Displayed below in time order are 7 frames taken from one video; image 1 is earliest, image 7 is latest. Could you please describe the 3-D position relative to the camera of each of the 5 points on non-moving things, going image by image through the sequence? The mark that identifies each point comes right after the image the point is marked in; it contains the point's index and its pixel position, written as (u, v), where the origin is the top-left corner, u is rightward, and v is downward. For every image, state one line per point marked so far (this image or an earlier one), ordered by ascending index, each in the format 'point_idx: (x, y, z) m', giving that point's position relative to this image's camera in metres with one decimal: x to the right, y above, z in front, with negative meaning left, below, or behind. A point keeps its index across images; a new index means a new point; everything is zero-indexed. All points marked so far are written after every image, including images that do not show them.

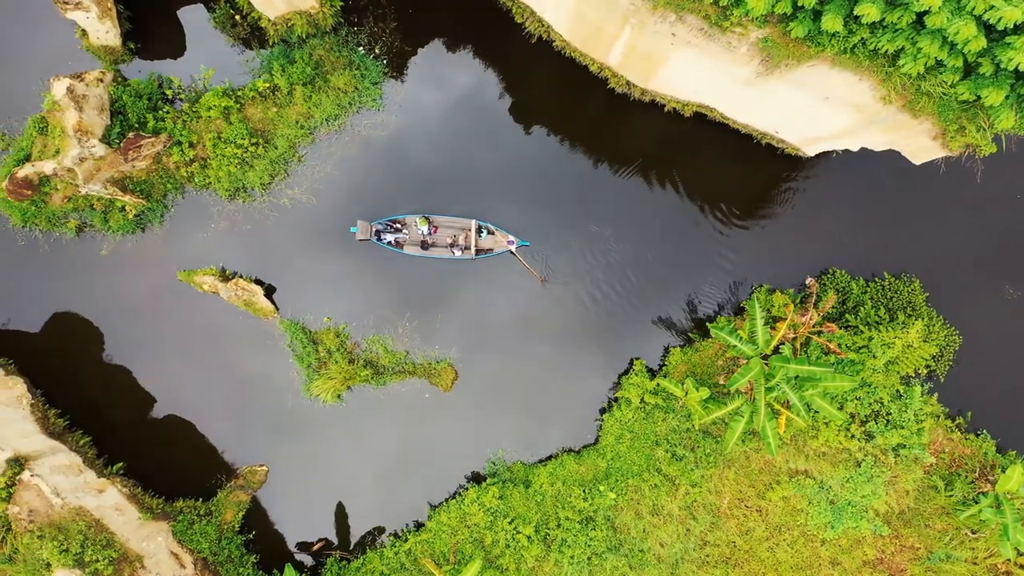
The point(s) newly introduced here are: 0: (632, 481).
0: (+2.7, -4.4, +11.7) m
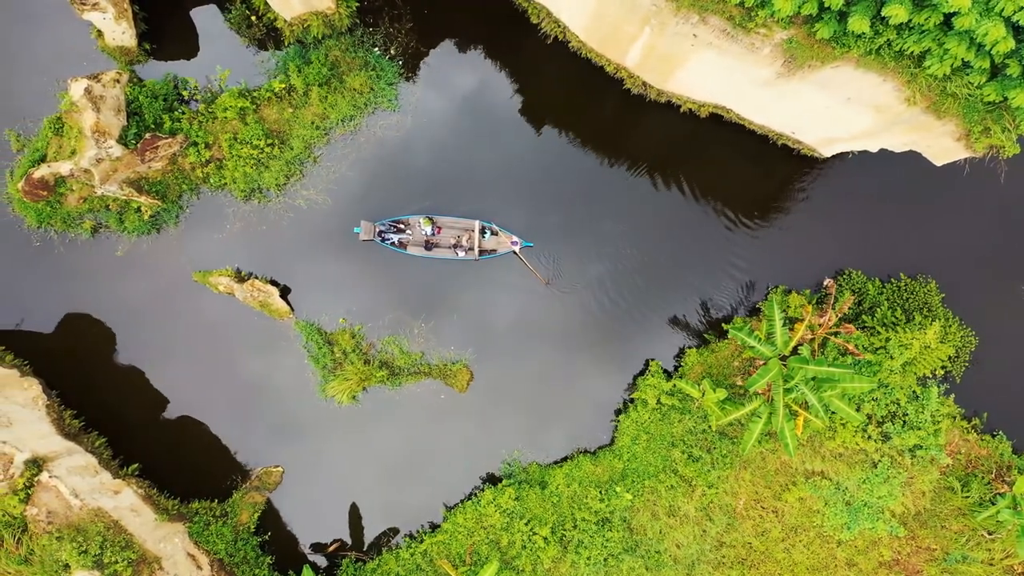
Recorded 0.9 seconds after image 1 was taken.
0: (+3.1, -4.4, +11.7) m
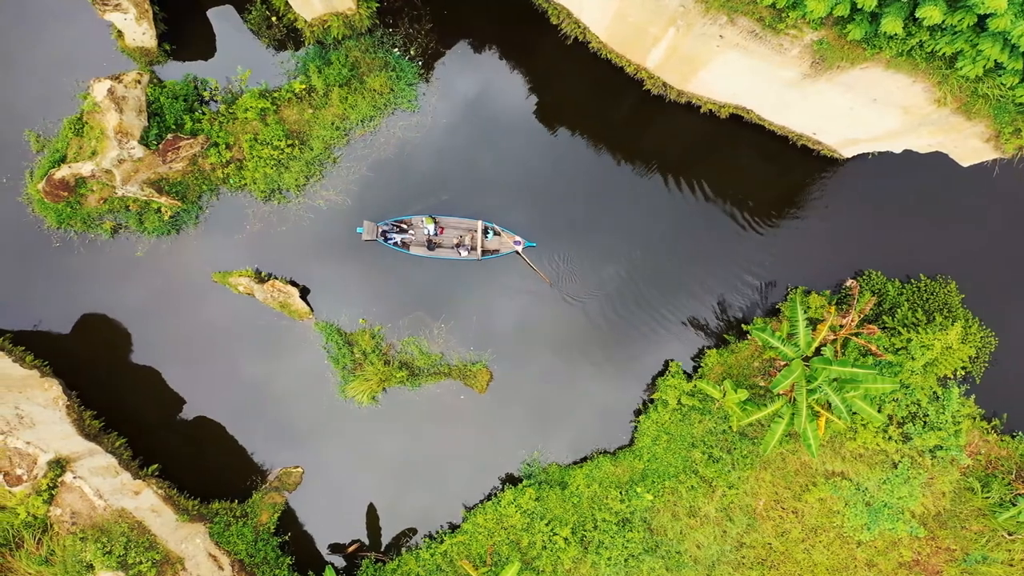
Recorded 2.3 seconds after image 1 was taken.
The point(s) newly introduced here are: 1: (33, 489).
0: (+3.5, -4.4, +11.7) m
1: (-9.5, -4.0, +10.3) m
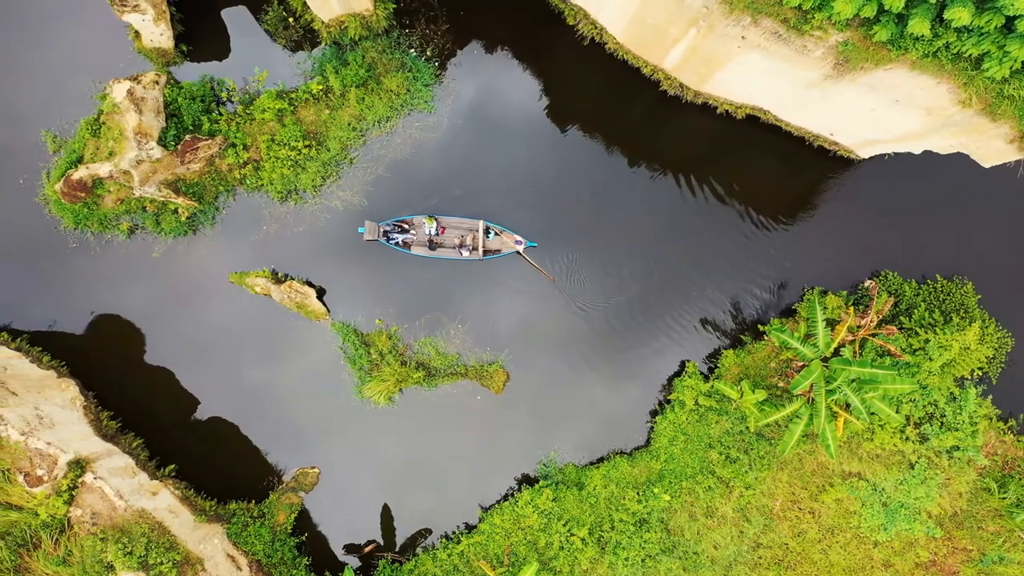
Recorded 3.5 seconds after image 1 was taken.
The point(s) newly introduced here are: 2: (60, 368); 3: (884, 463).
0: (+3.9, -4.4, +11.7) m
1: (-9.1, -4.0, +10.3) m
2: (-10.5, -1.8, +12.0) m
3: (+8.3, -3.9, +11.6) m
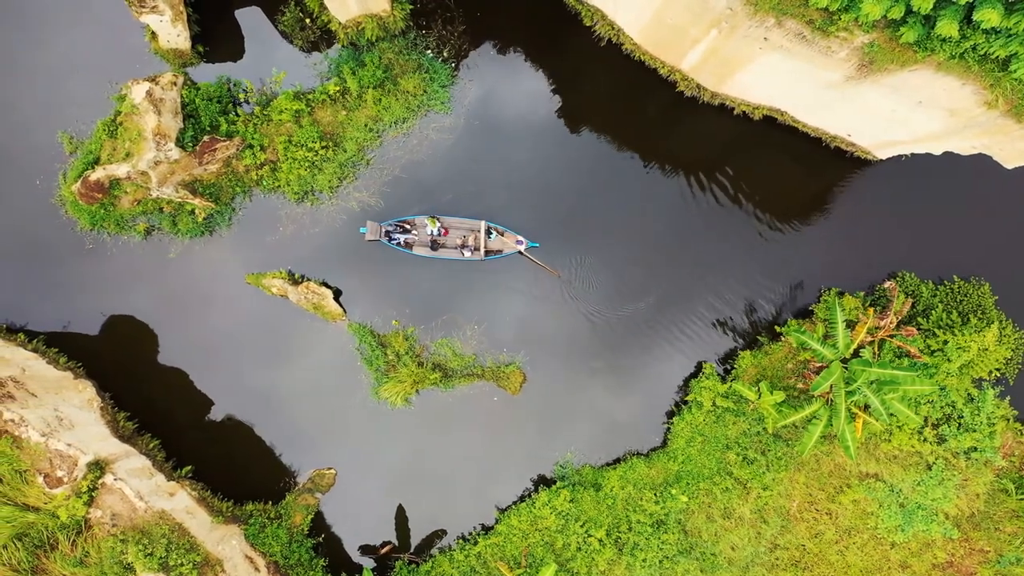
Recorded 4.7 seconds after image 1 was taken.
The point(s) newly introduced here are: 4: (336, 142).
0: (+4.3, -4.4, +11.7) m
1: (-8.7, -4.0, +10.3) m
2: (-10.1, -1.9, +12.0) m
3: (+8.7, -3.9, +11.6) m
4: (-4.1, +3.4, +12.0) m
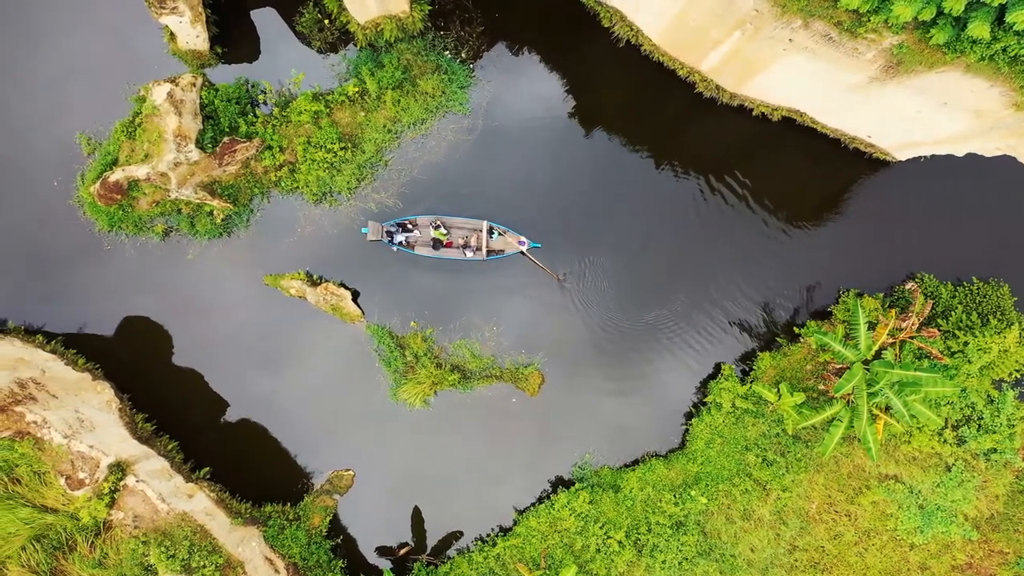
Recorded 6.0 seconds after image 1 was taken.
0: (+4.7, -4.5, +11.7) m
1: (-8.3, -4.1, +10.3) m
2: (-9.7, -1.9, +12.0) m
3: (+9.1, -4.0, +11.6) m
4: (-3.6, +3.3, +11.9) m
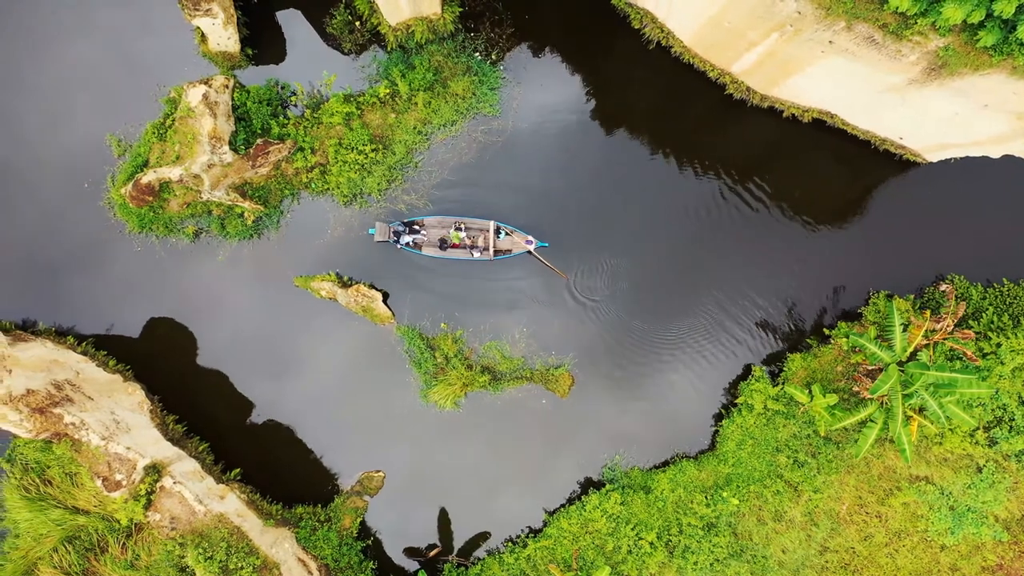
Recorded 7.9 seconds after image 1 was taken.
0: (+5.4, -4.5, +11.7) m
1: (-7.6, -4.1, +10.3) m
2: (-9.0, -1.9, +12.0) m
3: (+9.8, -4.0, +11.6) m
4: (-2.9, +3.3, +12.0) m
